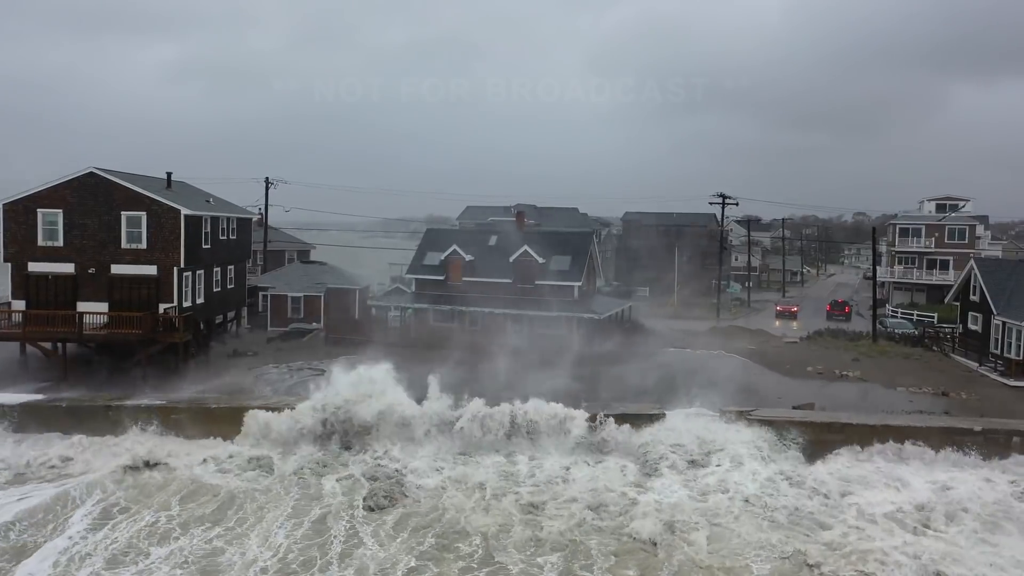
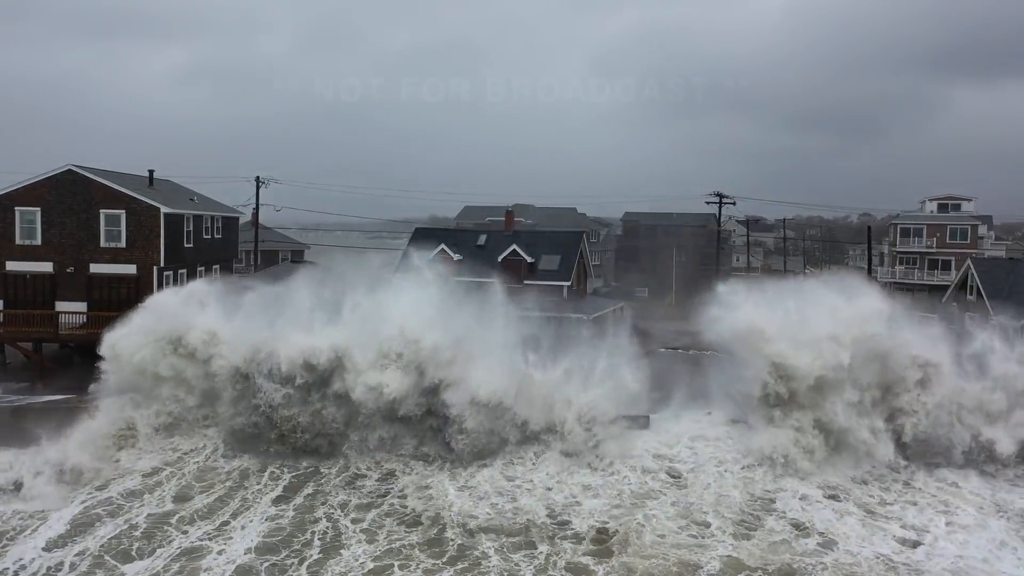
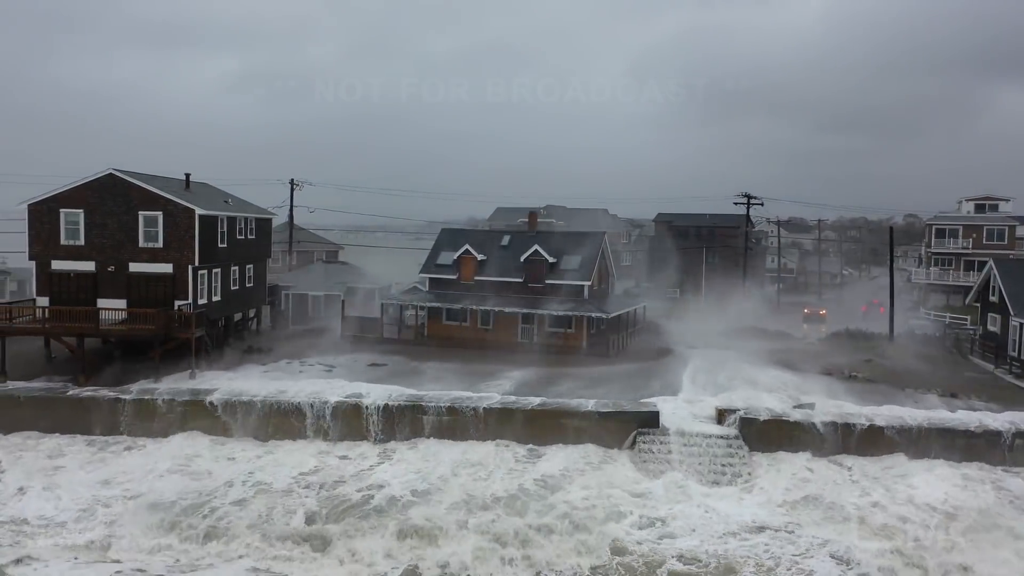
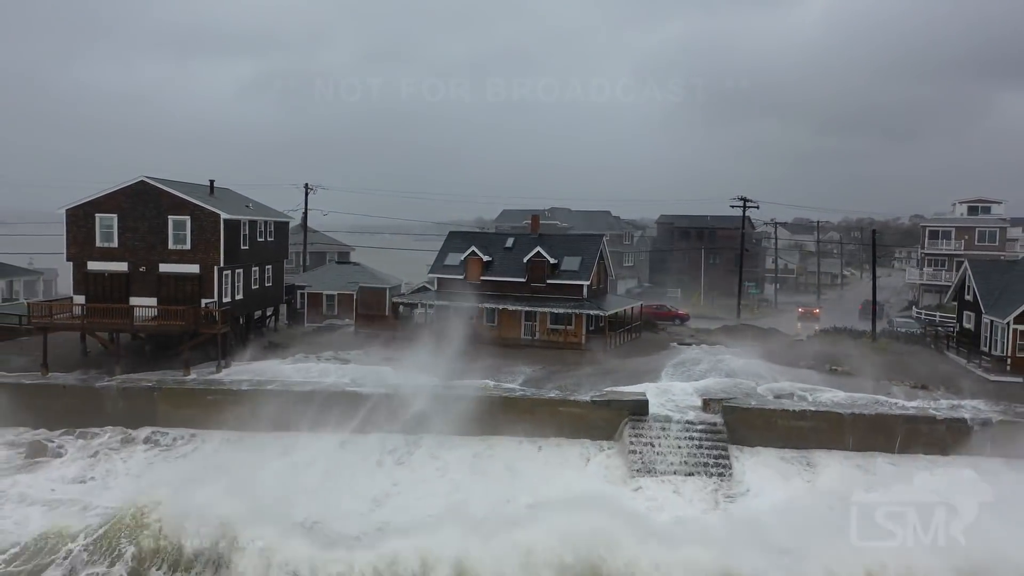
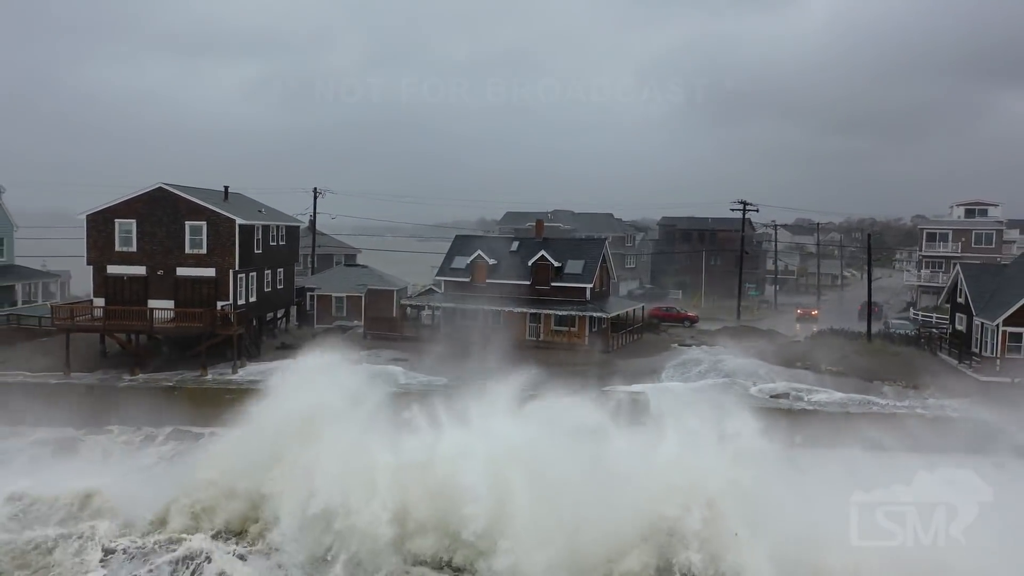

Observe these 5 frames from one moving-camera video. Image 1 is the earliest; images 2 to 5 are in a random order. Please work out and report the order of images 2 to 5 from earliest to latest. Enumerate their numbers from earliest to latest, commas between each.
2, 3, 4, 5
